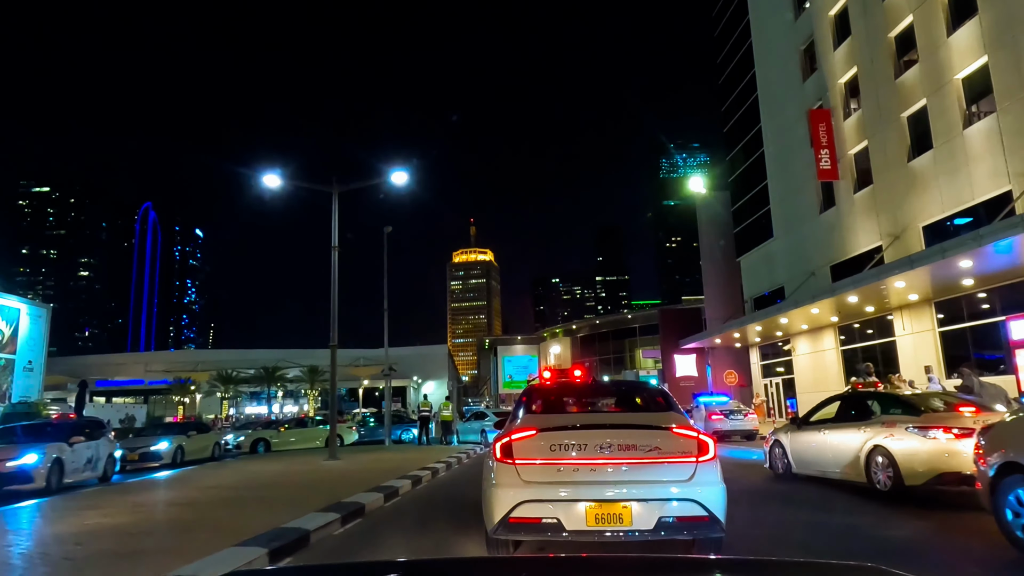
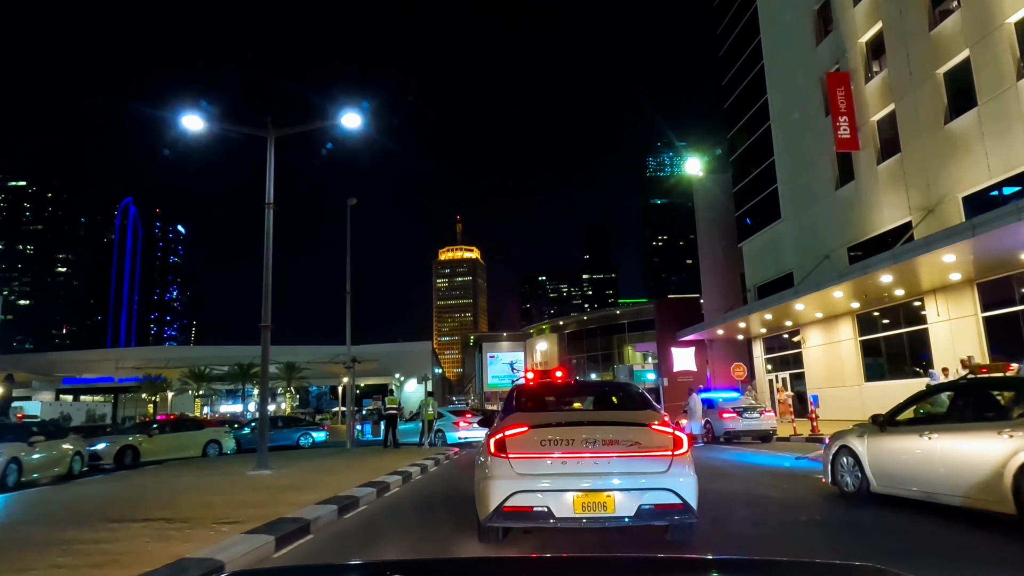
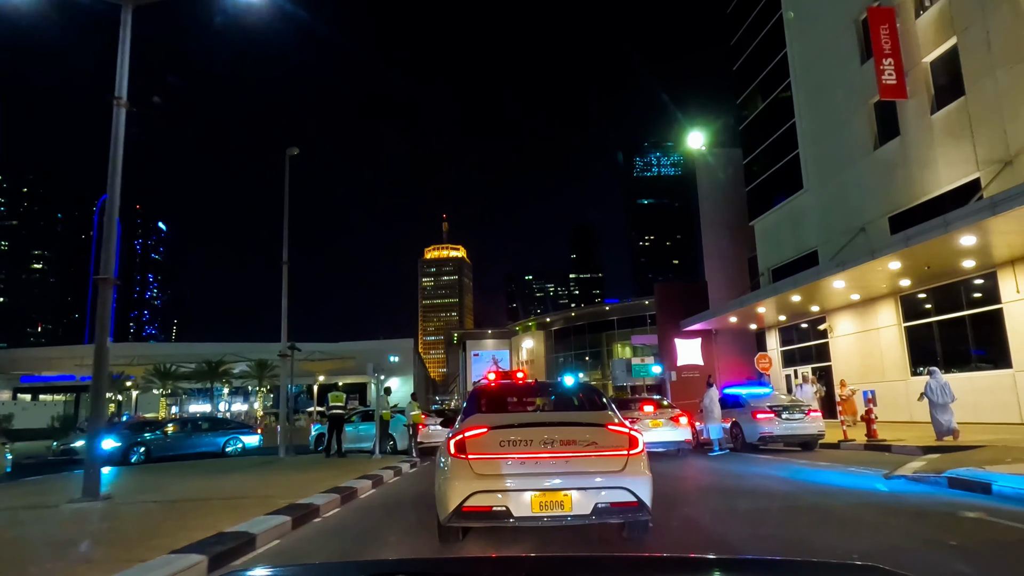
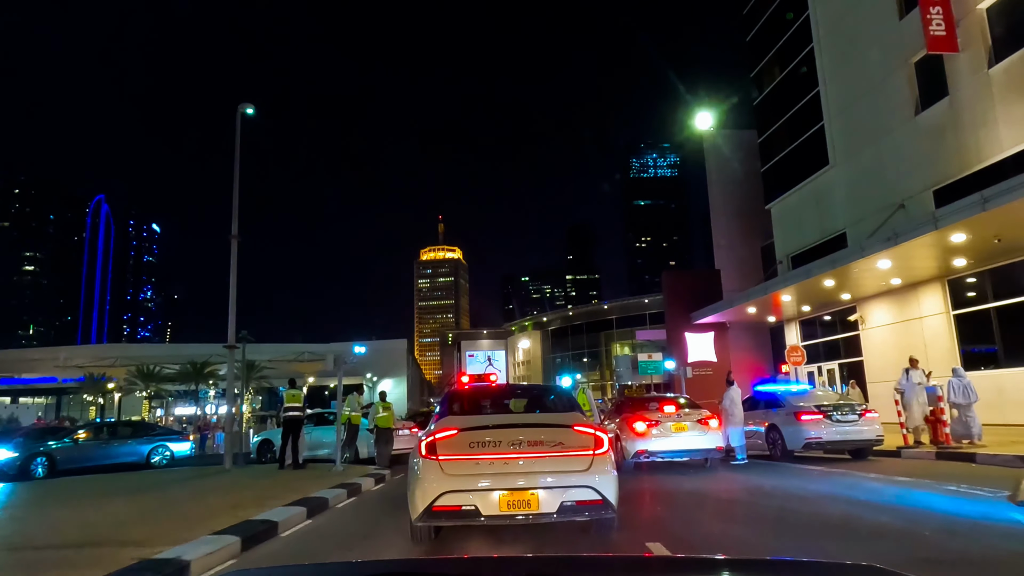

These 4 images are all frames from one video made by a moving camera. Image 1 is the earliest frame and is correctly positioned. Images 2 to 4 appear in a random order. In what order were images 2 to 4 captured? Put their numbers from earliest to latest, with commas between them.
2, 3, 4
